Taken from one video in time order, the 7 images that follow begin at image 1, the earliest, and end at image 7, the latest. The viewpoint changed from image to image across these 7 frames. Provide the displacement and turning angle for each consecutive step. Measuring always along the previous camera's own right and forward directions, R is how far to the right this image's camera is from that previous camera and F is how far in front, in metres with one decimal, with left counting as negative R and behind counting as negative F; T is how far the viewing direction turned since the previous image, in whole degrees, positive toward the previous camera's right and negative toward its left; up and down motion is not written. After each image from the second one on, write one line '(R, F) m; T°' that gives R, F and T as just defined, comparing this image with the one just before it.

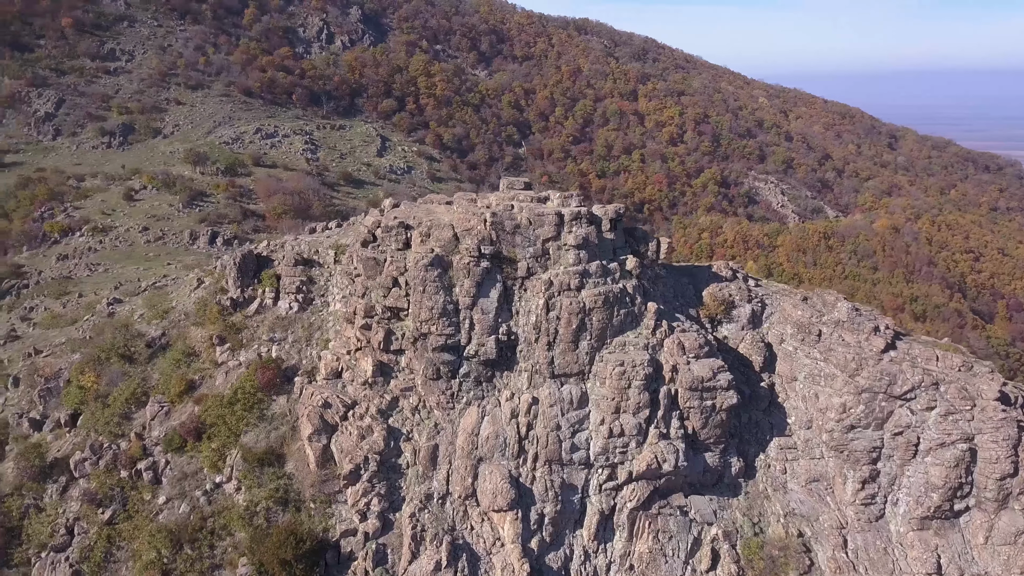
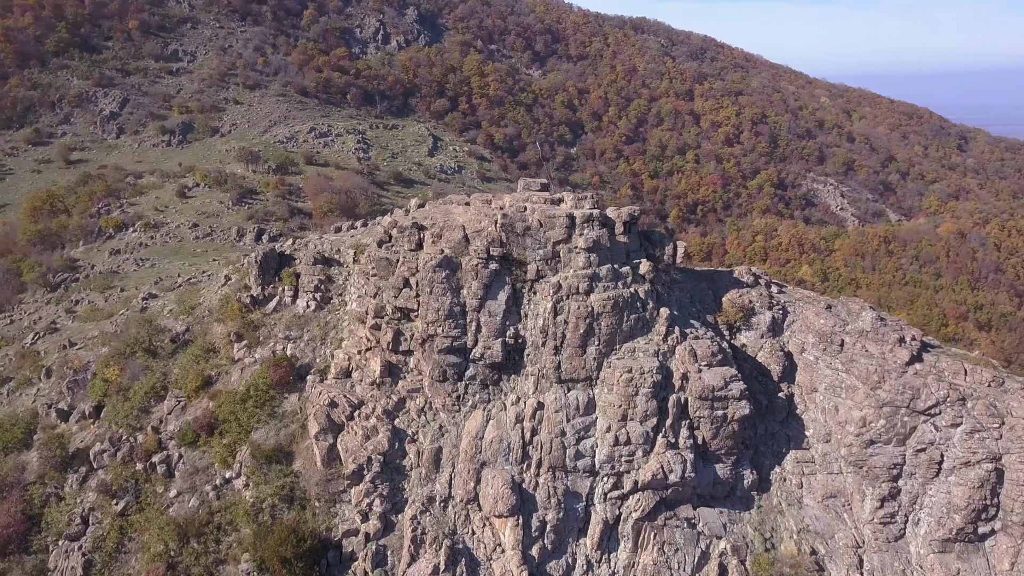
(+0.9, +0.2) m; -4°
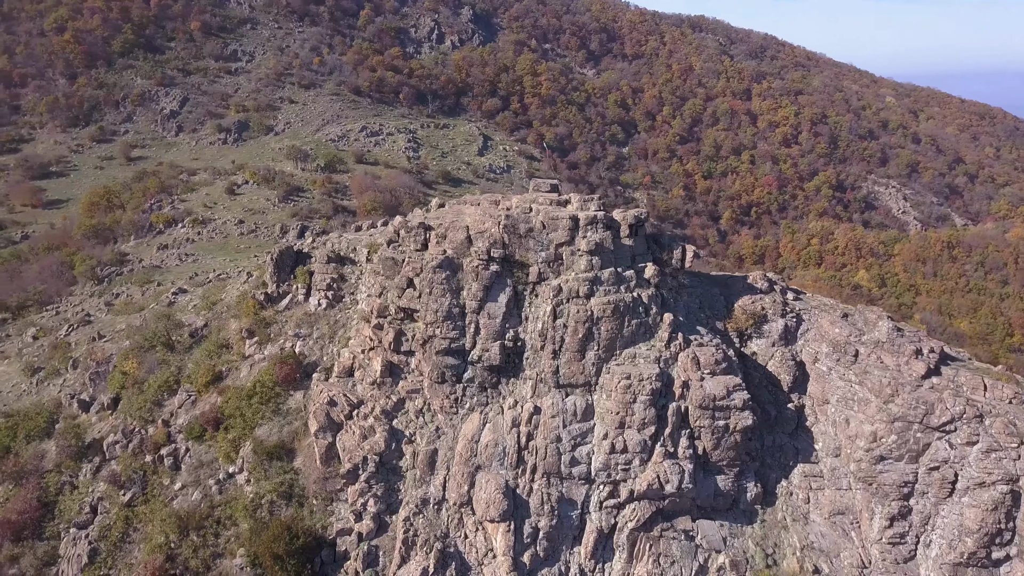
(+1.1, +0.2) m; -4°
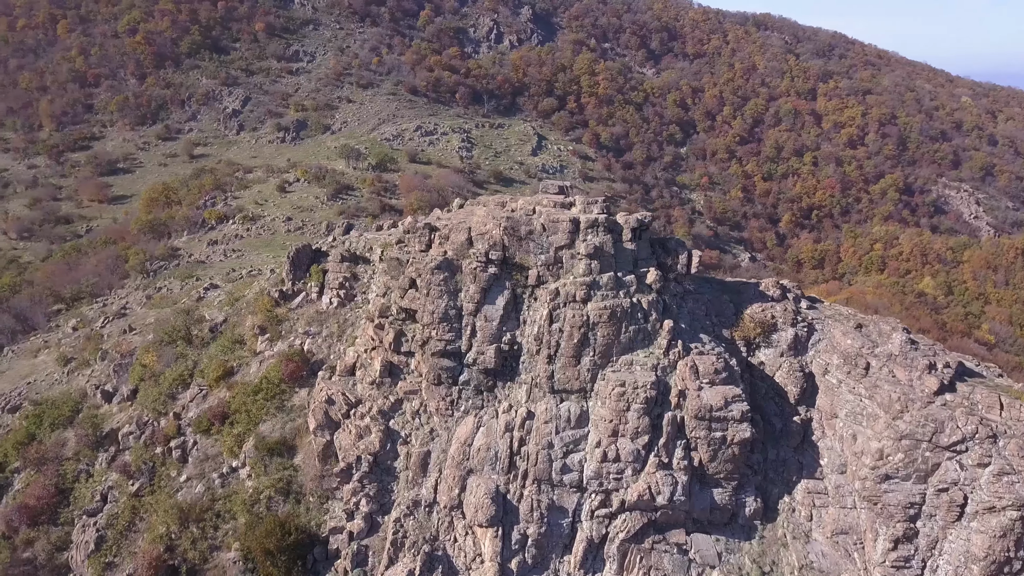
(+1.2, +0.2) m; -4°
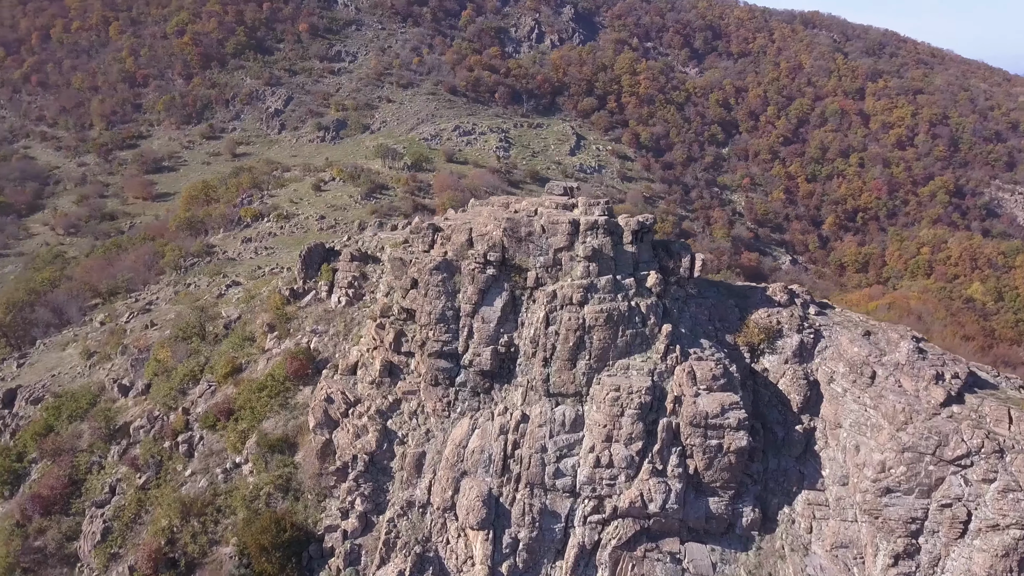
(+0.9, +0.1) m; -3°
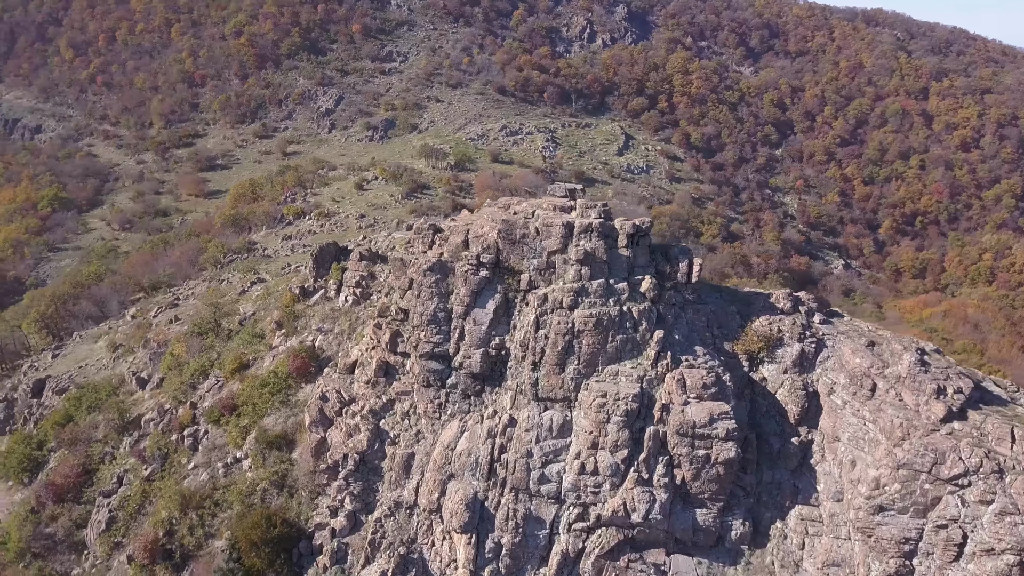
(+1.2, +0.2) m; -4°
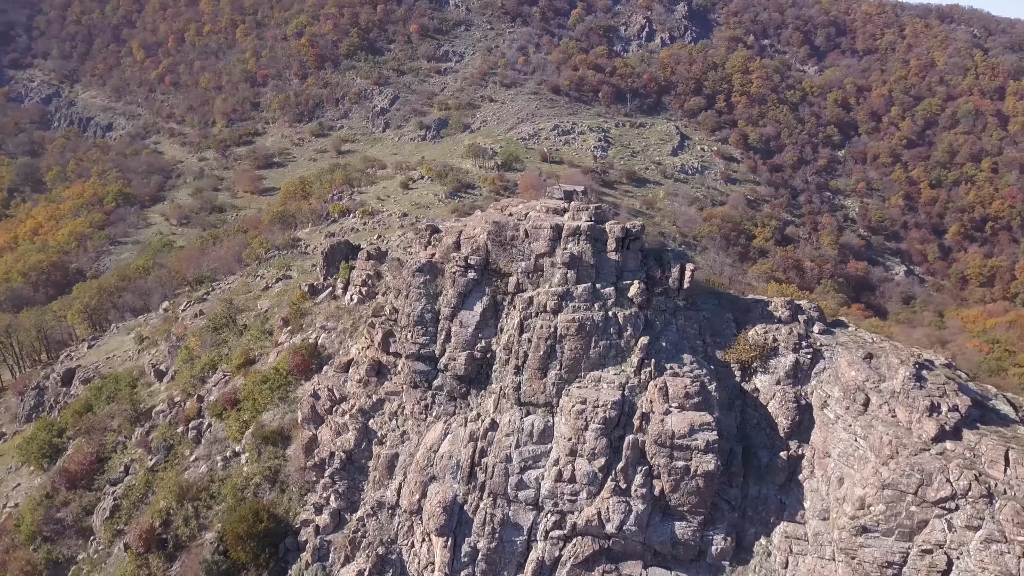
(+1.4, +0.2) m; -4°
